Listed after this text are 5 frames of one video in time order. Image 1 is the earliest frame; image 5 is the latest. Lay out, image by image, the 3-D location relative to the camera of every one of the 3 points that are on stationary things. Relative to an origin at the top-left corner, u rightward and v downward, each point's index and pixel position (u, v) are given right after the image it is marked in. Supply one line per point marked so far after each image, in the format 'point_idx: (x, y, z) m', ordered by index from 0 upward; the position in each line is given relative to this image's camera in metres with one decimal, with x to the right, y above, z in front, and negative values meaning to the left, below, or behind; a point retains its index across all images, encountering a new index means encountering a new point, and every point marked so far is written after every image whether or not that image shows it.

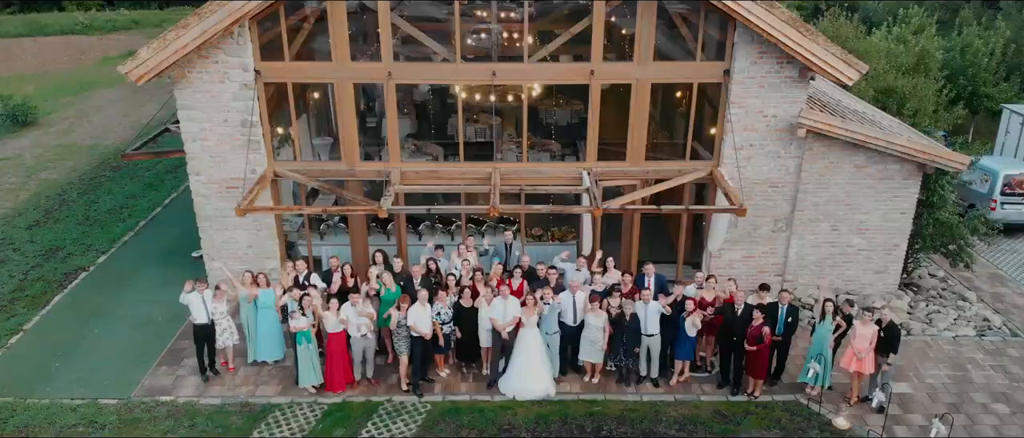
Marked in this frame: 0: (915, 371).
0: (+3.9, -1.5, +11.0) m
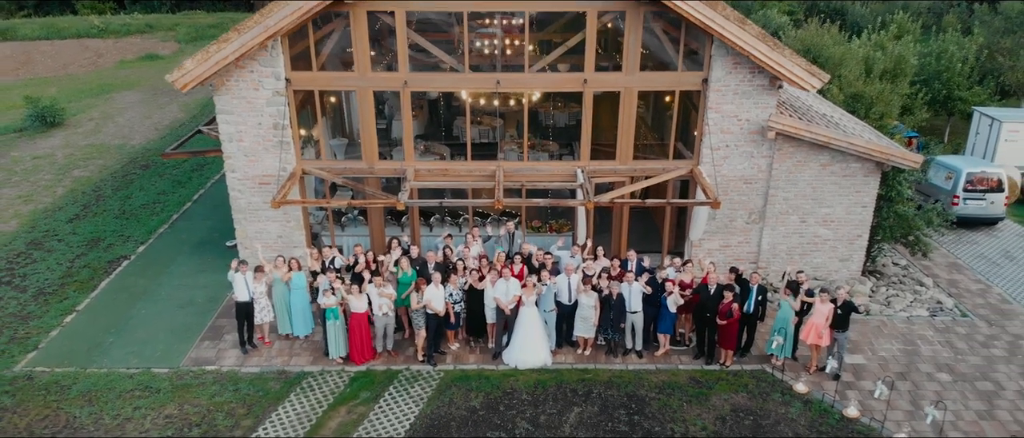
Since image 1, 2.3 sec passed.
0: (+3.9, -1.4, +12.4) m
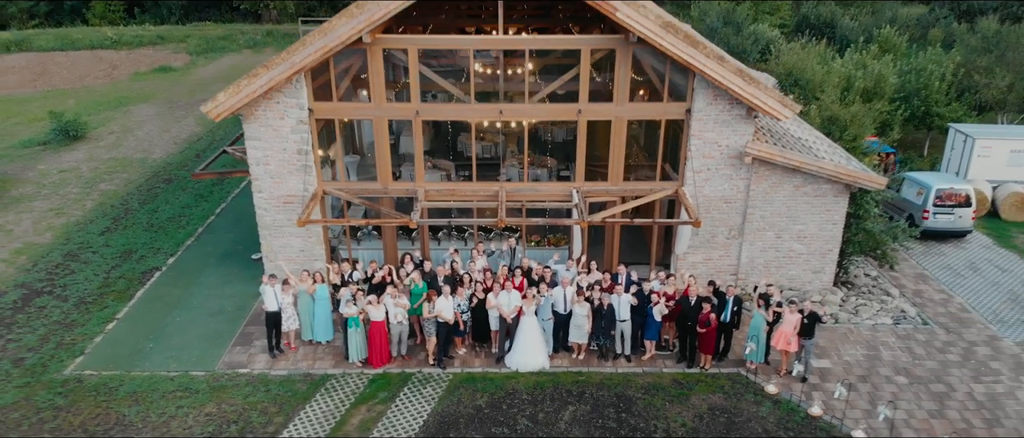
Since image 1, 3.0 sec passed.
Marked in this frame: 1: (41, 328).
0: (+3.9, -1.6, +13.7) m
1: (-6.2, -1.4, +15.0) m
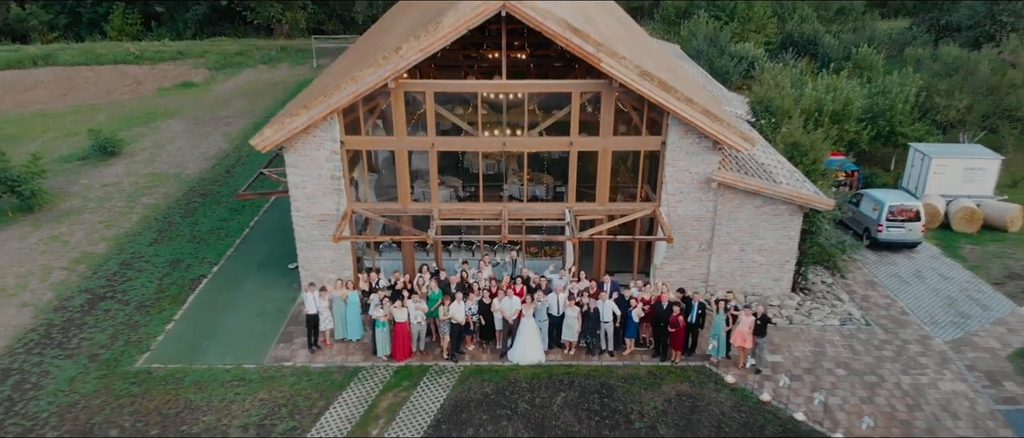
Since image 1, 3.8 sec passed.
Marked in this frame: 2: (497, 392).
0: (+4.0, -1.8, +16.2) m
1: (-6.2, -1.7, +17.5) m
2: (-0.2, -2.2, +14.6) m
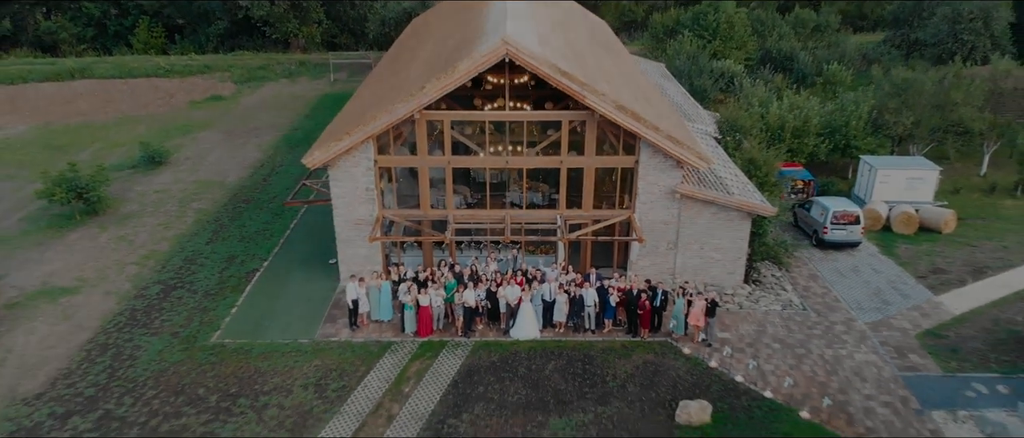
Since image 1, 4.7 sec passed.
0: (+4.0, -1.9, +20.1) m
1: (-6.2, -1.8, +21.3) m
2: (-0.2, -2.3, +18.5) m
